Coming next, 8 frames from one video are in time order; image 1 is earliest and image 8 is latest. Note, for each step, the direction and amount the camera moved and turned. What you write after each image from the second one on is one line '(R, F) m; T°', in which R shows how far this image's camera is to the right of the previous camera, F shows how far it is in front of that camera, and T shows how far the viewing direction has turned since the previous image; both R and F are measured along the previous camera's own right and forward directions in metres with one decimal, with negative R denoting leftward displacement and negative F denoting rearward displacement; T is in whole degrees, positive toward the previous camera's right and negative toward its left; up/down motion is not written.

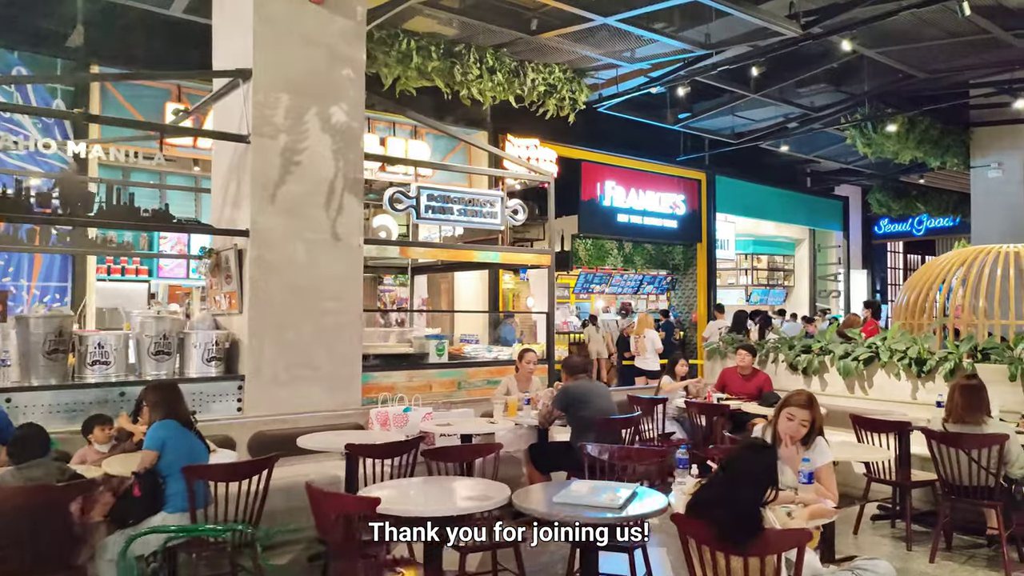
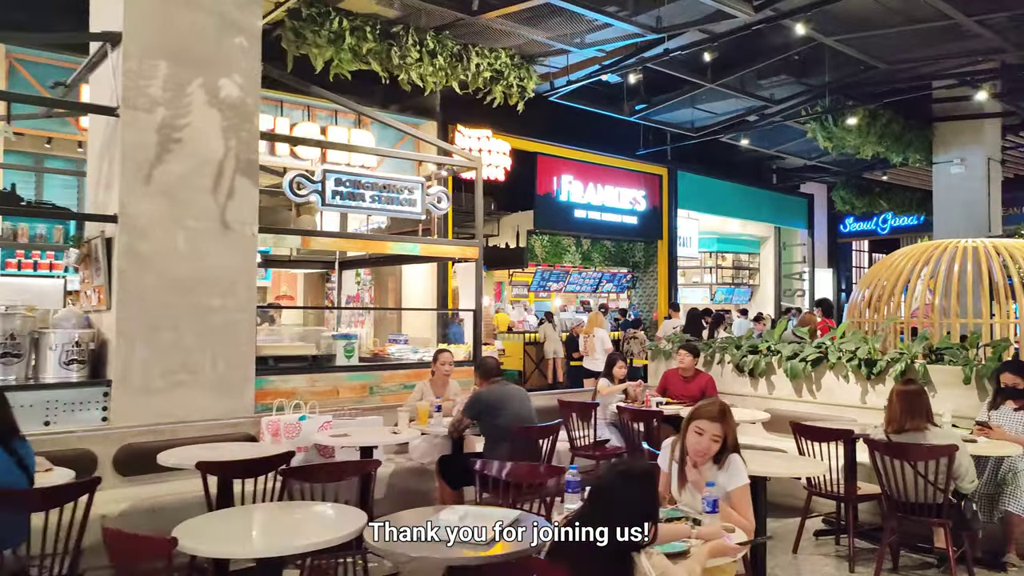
(+0.4, +0.4) m; +2°
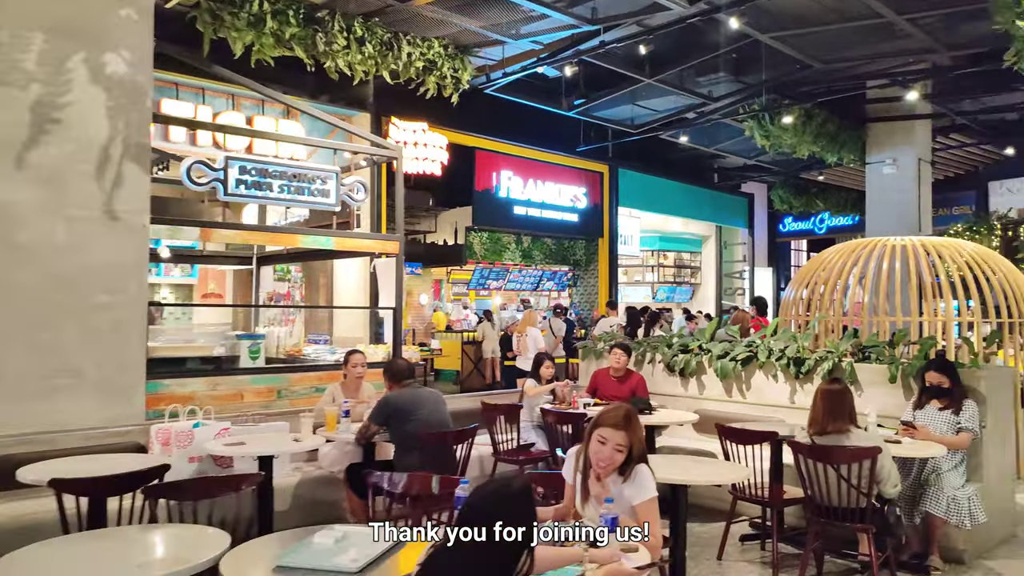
(+0.2, +0.2) m; +4°
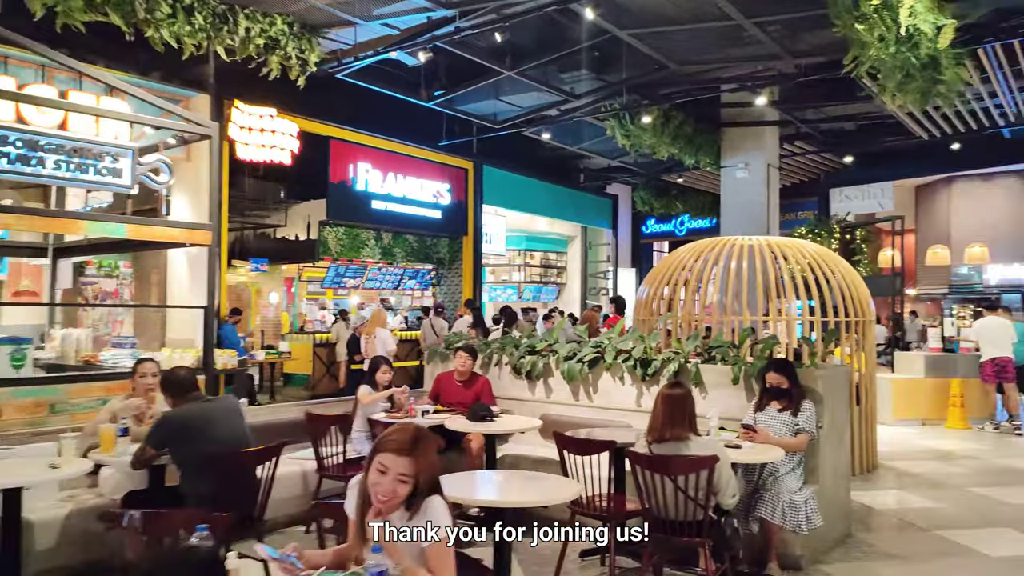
(+0.3, +0.4) m; +9°
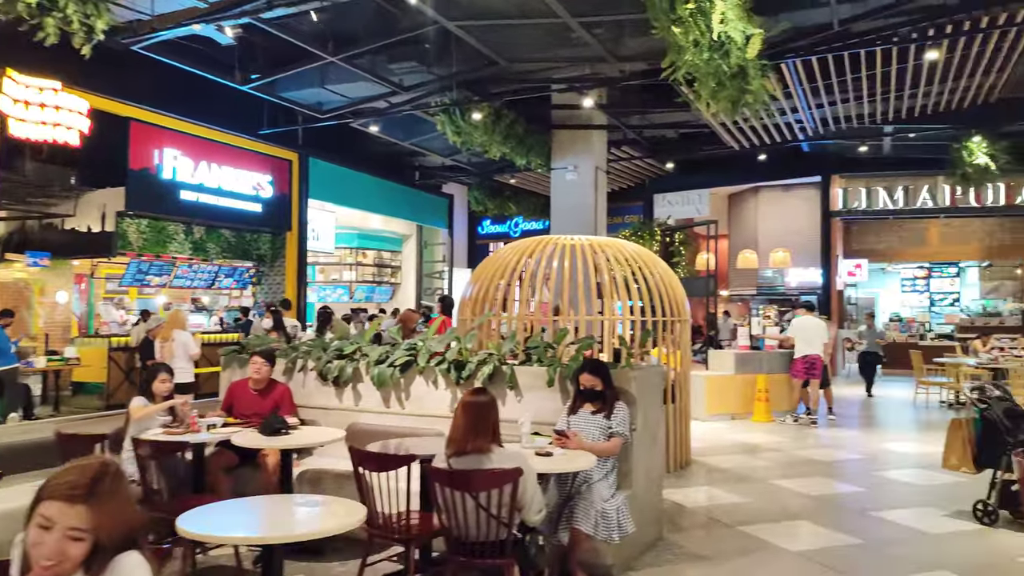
(+0.2, +0.3) m; +12°
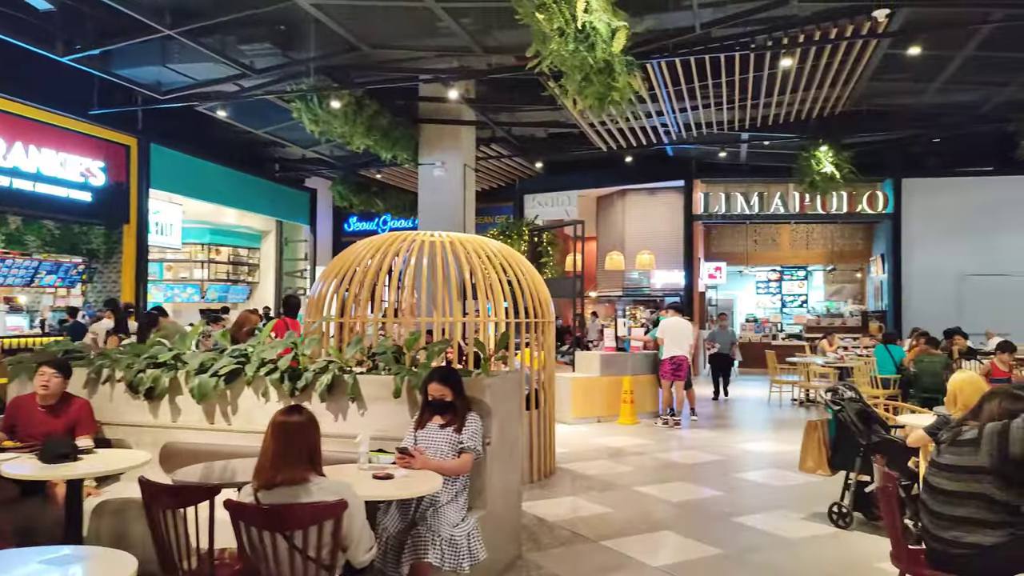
(+0.1, +0.4) m; +10°
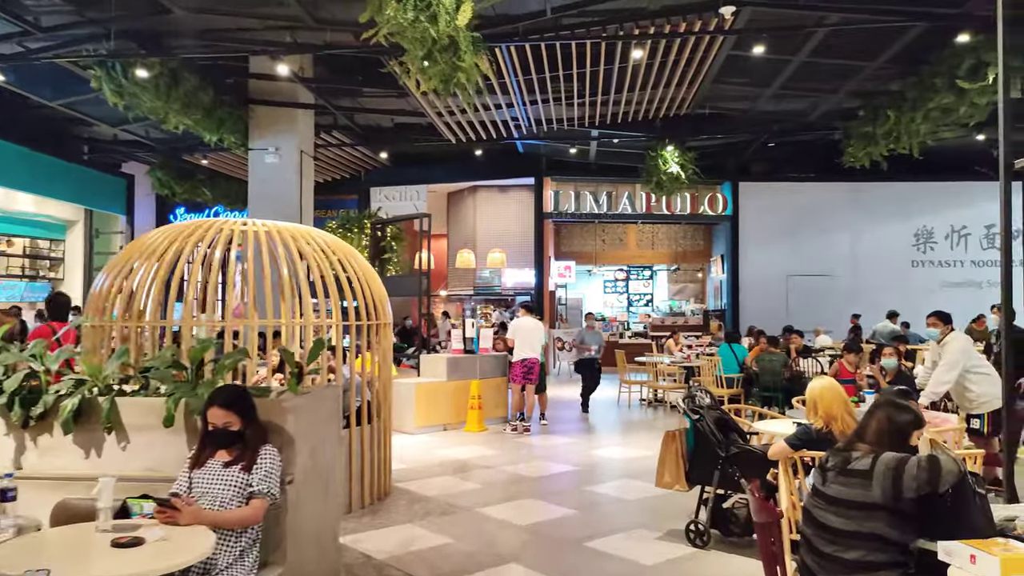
(+0.1, +0.6) m; +11°
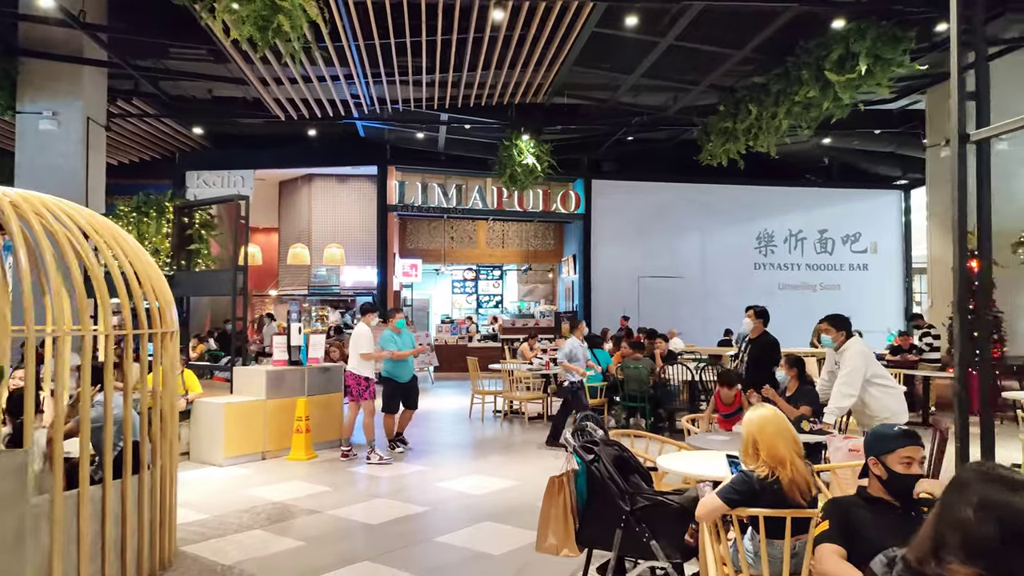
(0.0, +1.0) m; +12°
